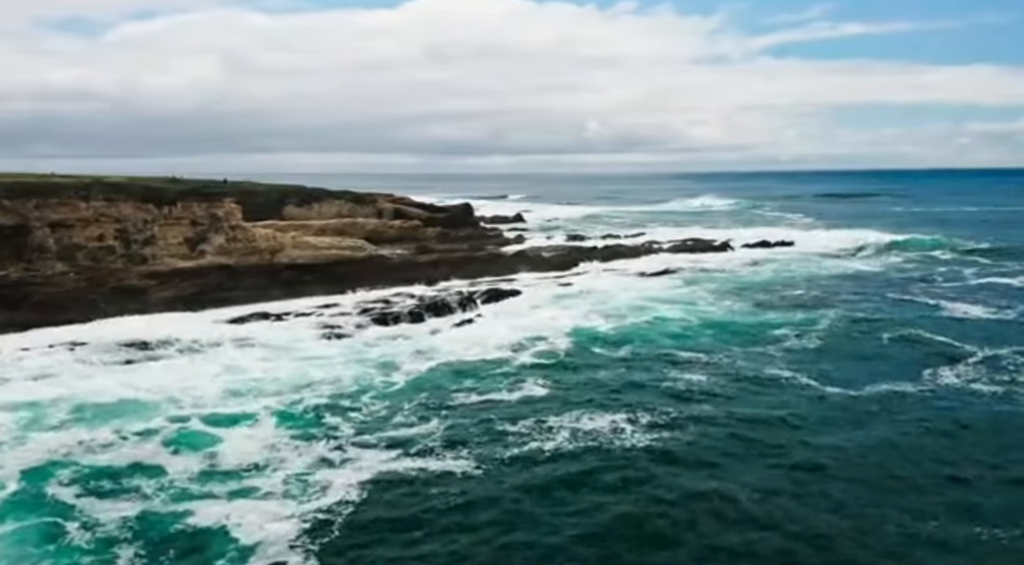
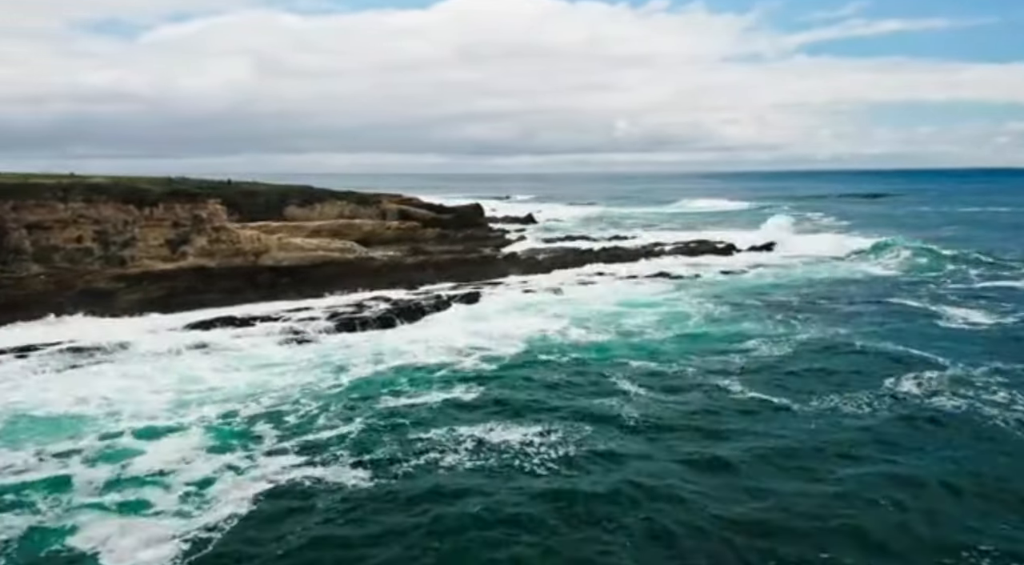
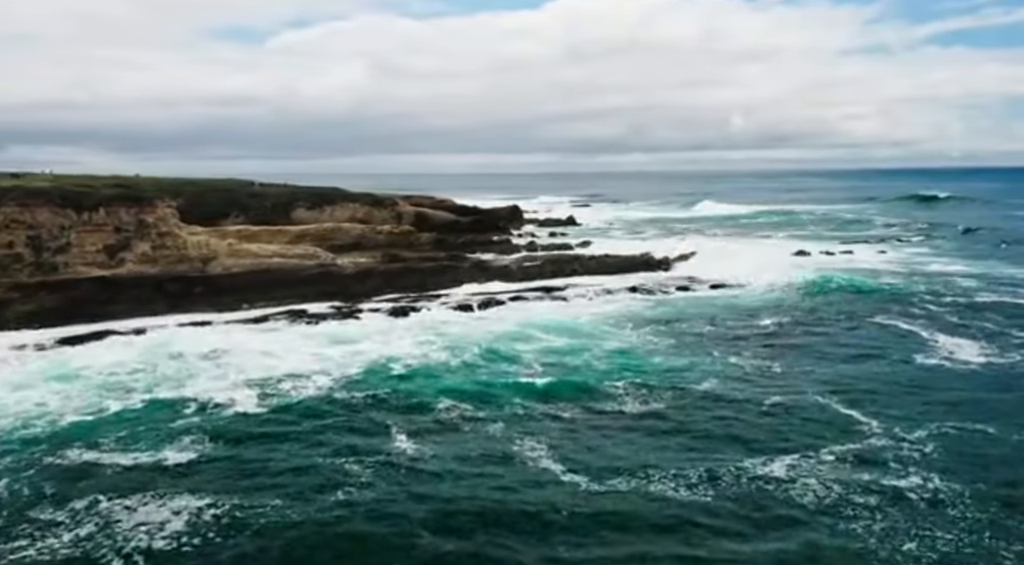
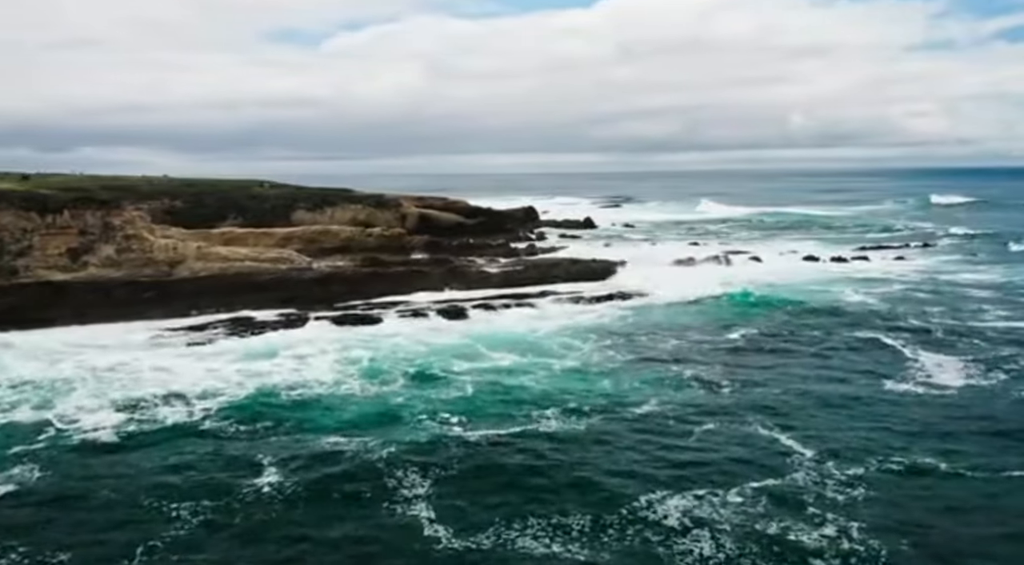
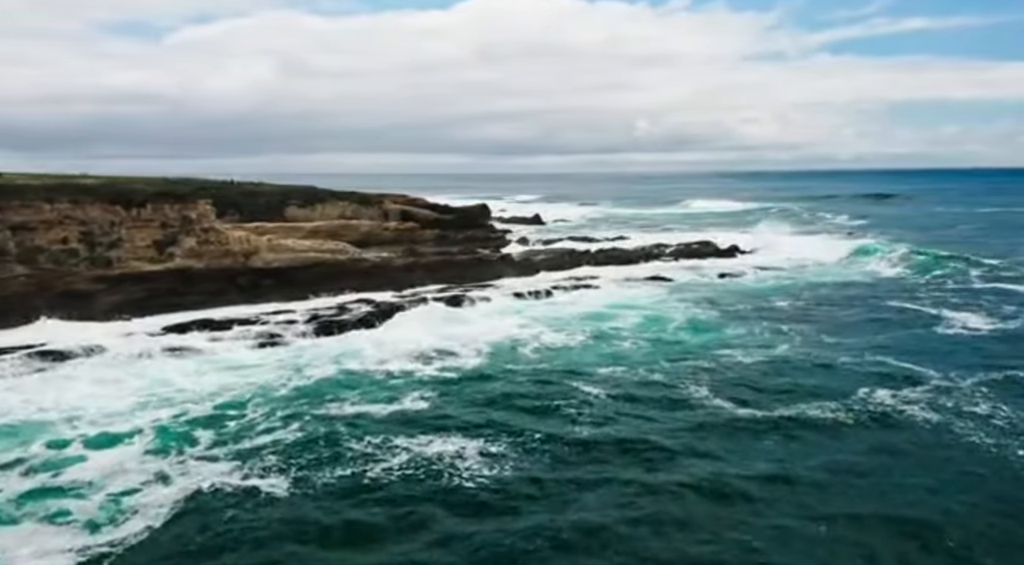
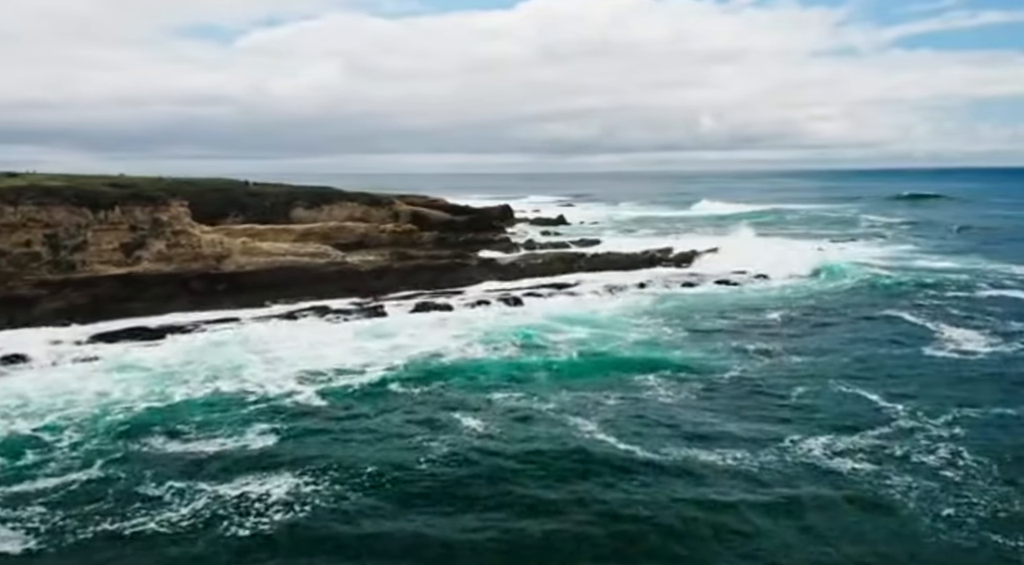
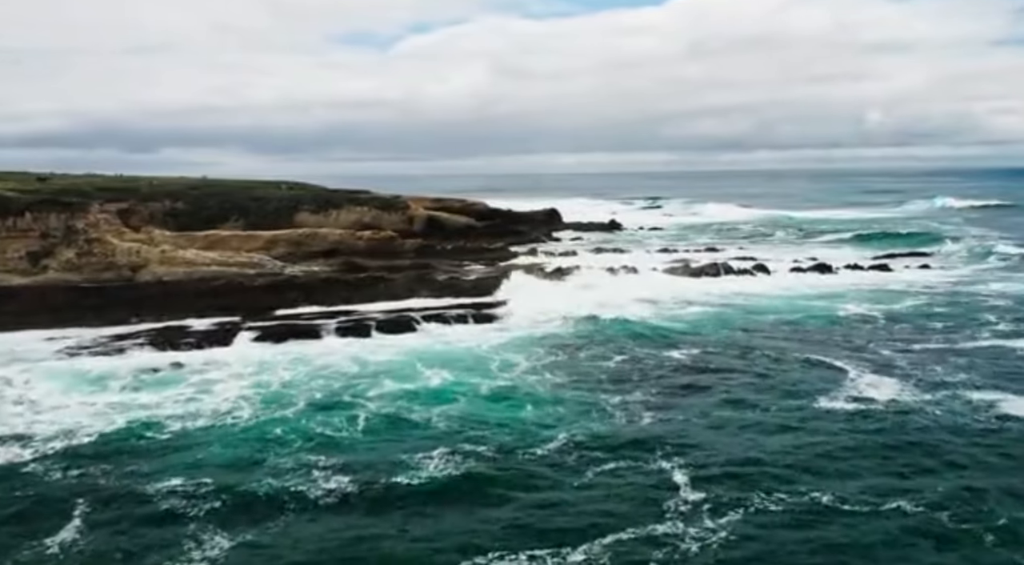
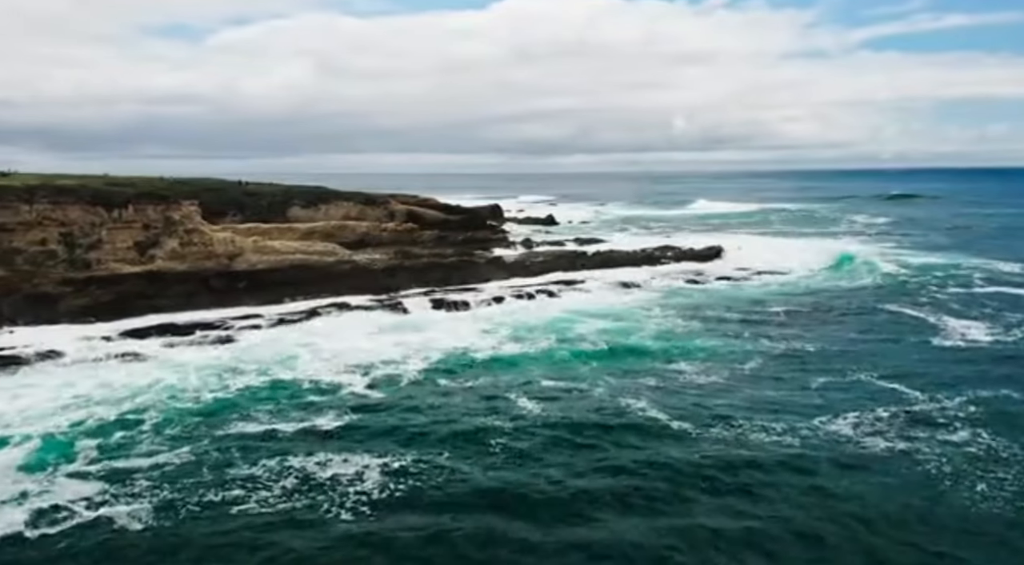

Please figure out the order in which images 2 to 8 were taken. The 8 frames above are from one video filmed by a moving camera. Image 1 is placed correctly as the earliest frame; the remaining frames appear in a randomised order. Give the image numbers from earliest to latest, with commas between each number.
2, 5, 8, 6, 3, 4, 7
